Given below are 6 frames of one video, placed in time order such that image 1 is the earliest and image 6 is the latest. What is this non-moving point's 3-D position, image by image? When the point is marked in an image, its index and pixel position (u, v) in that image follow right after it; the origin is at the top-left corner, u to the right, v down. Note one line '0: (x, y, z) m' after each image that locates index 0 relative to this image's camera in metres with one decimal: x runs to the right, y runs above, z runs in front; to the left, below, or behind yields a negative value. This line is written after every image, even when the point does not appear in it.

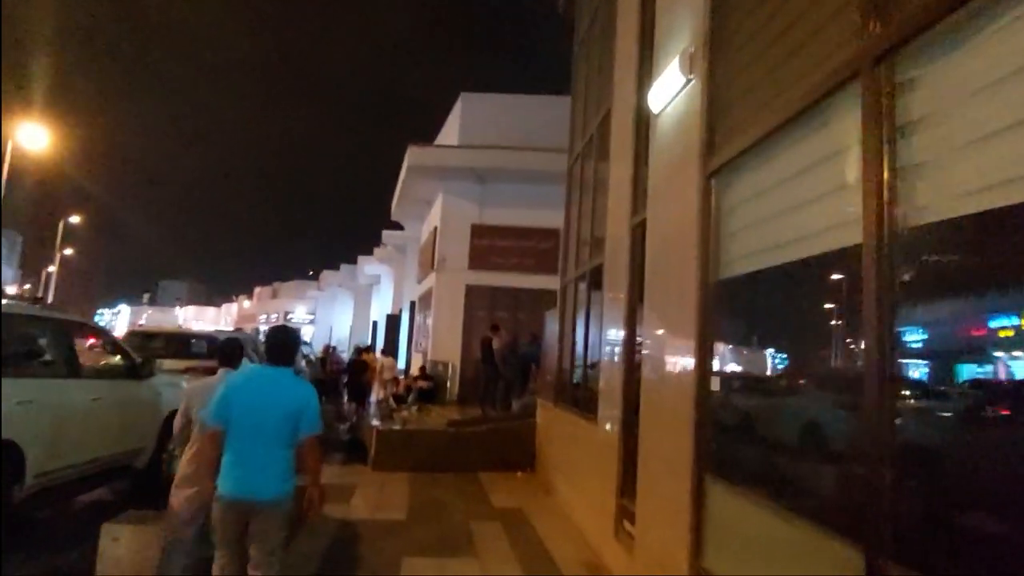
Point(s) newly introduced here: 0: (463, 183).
0: (-1.3, +2.8, +18.8) m
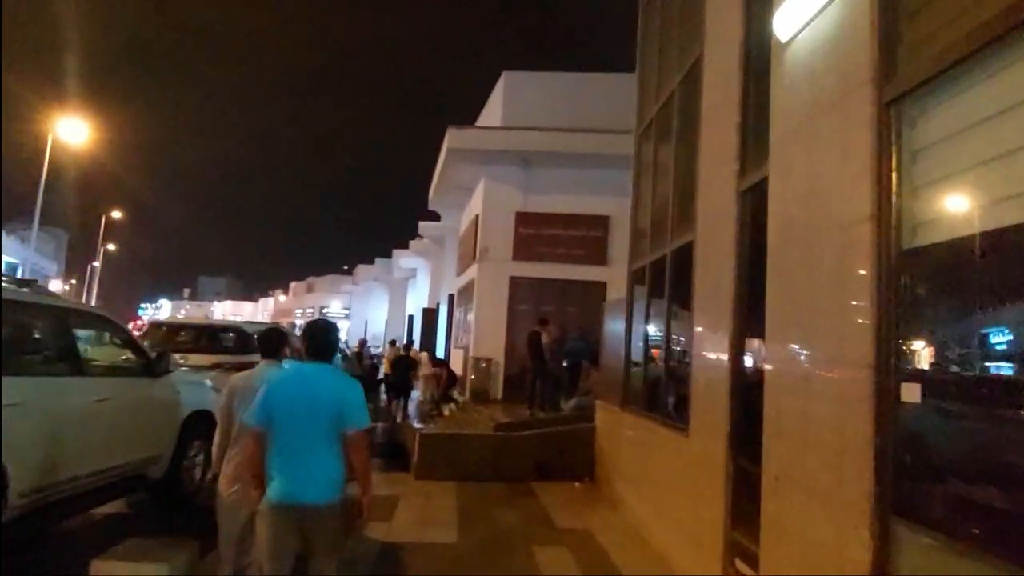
0: (-0.1, +3.0, +17.7) m
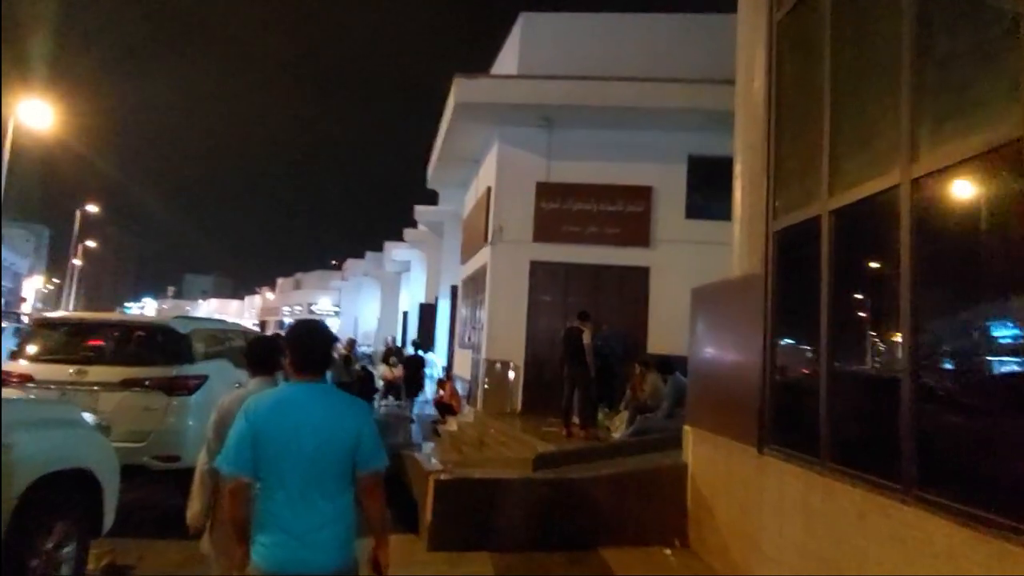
0: (+0.3, +3.2, +14.5) m
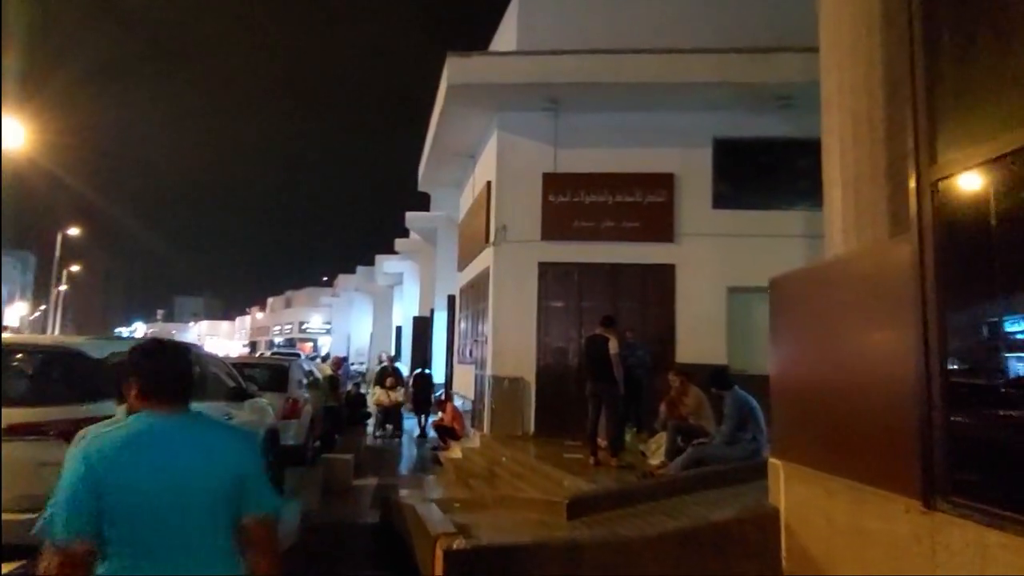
0: (+0.3, +3.1, +12.9) m
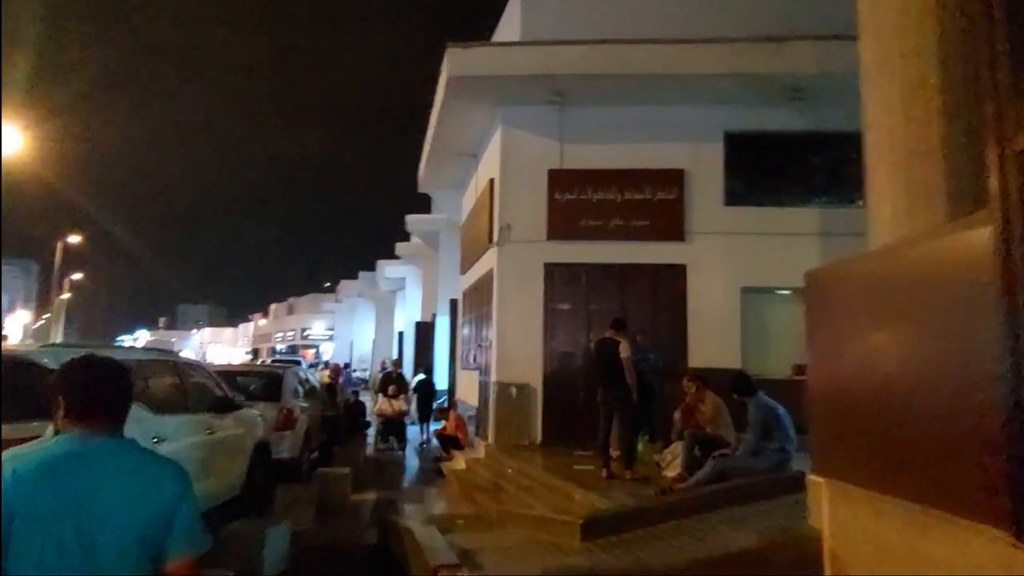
0: (+0.3, +3.1, +12.3) m
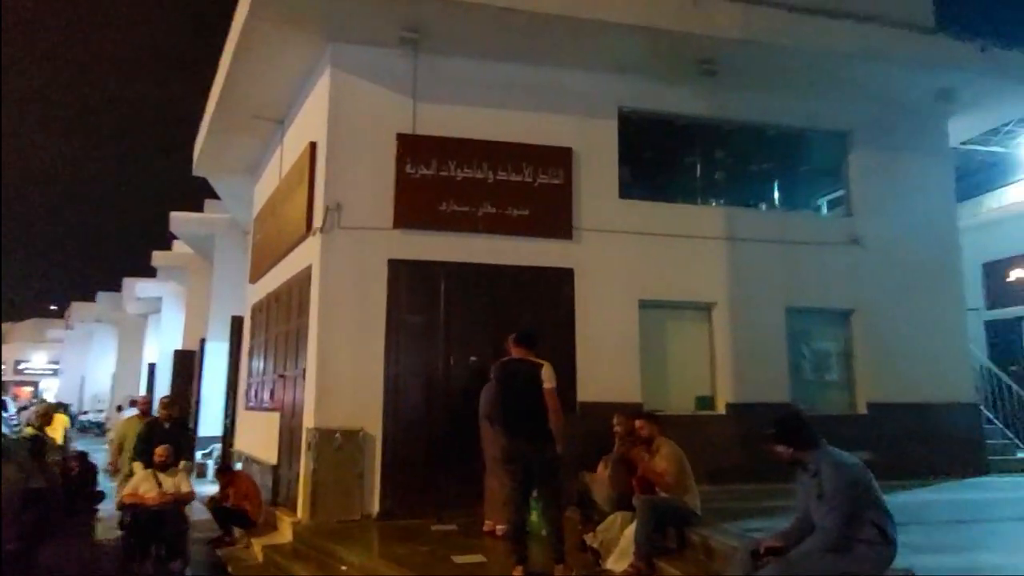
0: (-1.7, +3.0, +9.0) m
